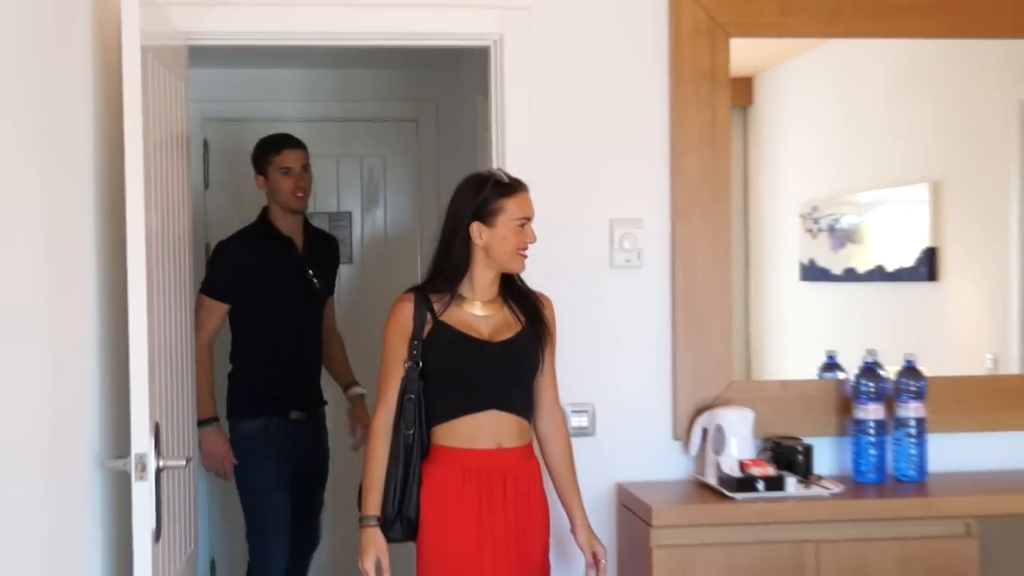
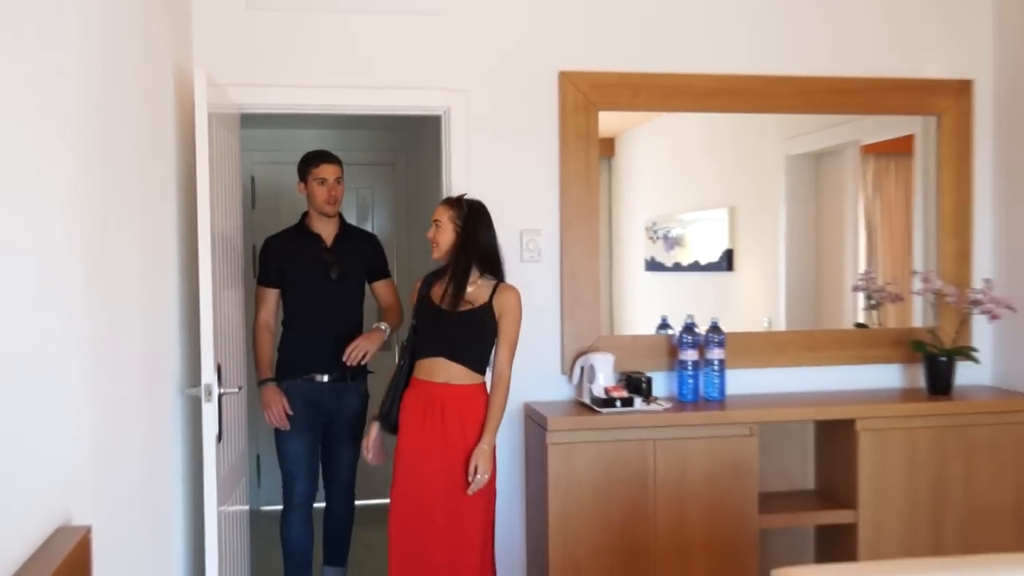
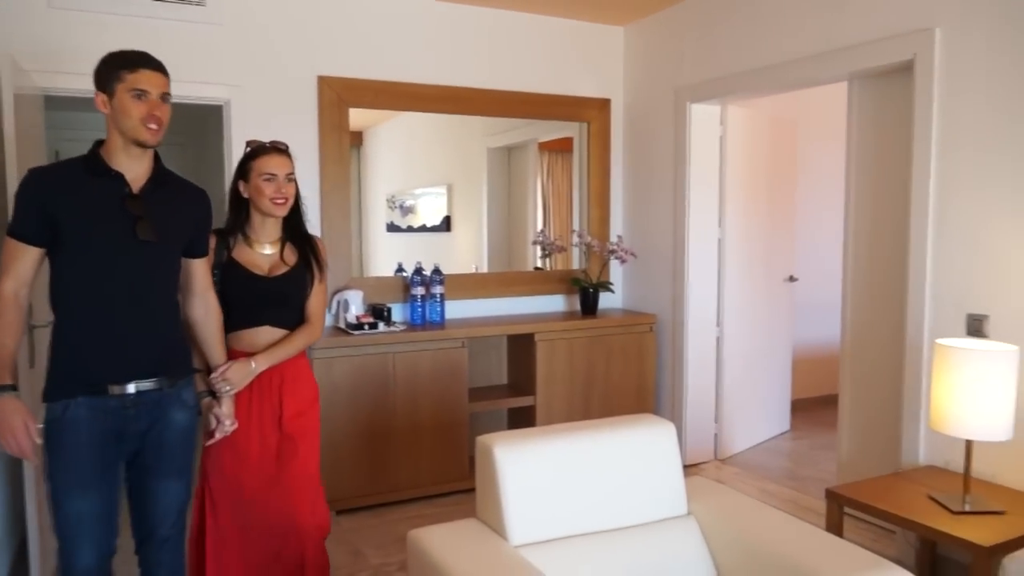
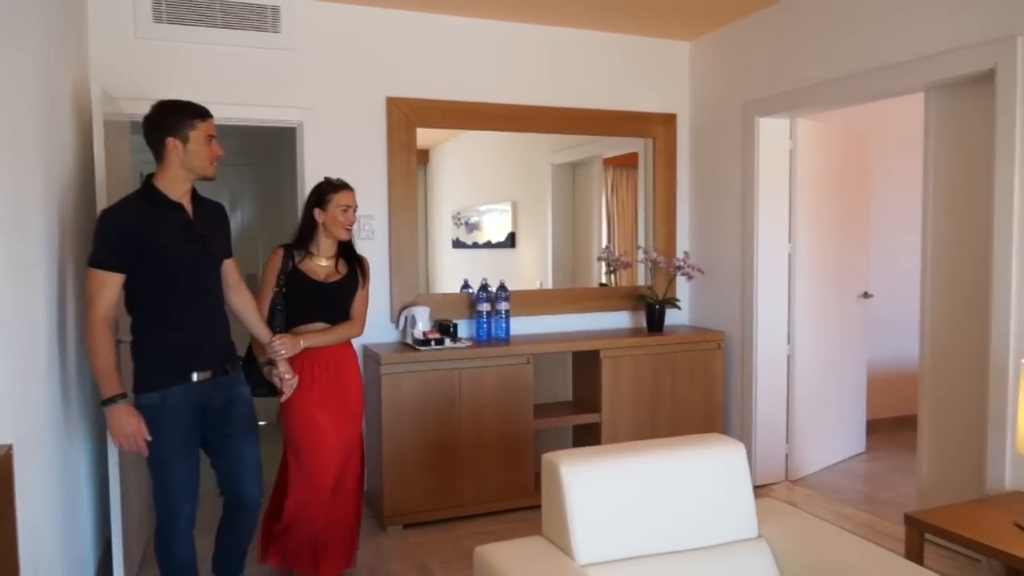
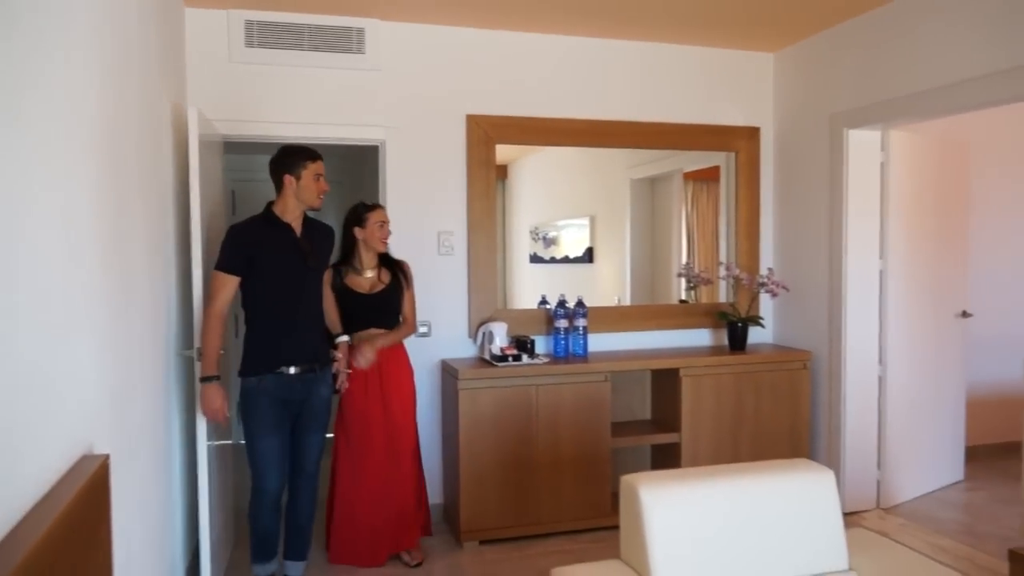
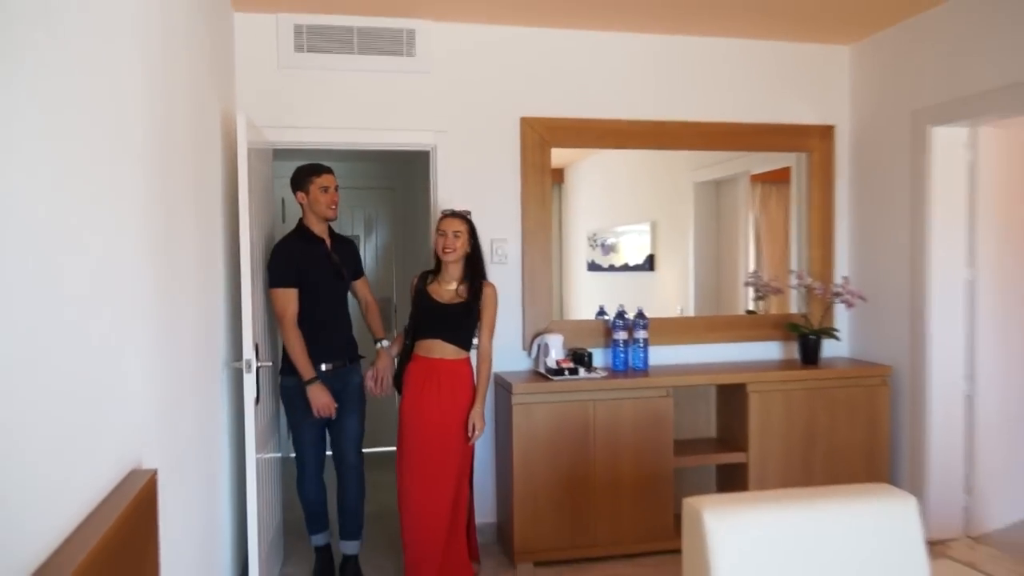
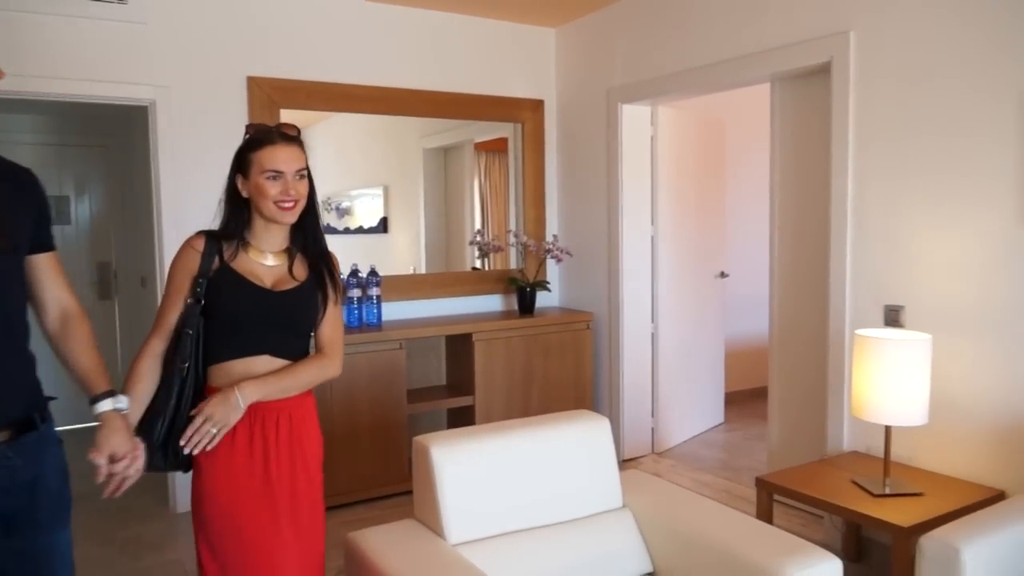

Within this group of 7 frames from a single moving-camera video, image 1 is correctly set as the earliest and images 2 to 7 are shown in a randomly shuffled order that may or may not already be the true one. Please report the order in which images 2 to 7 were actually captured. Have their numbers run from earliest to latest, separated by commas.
2, 6, 5, 4, 3, 7
